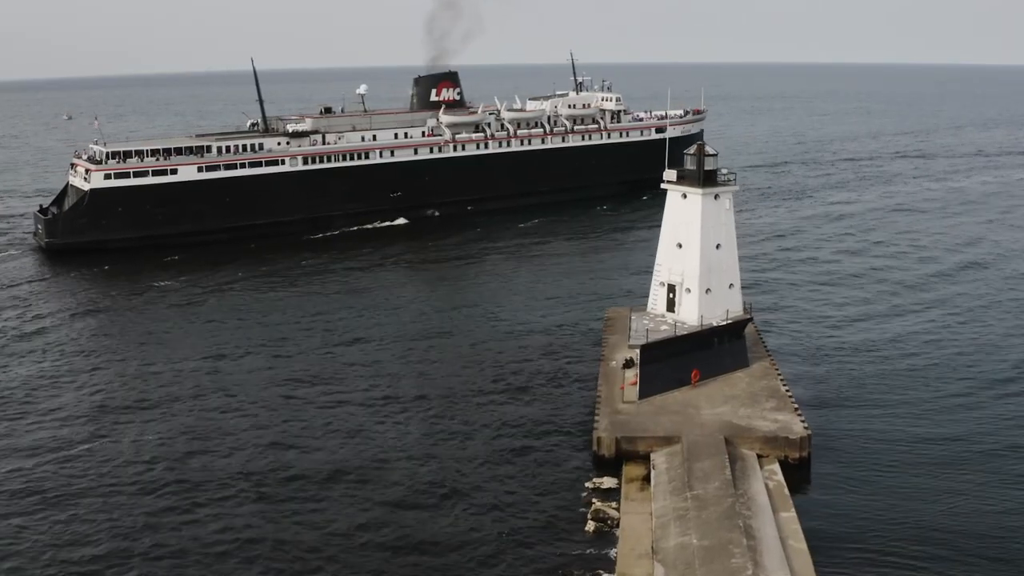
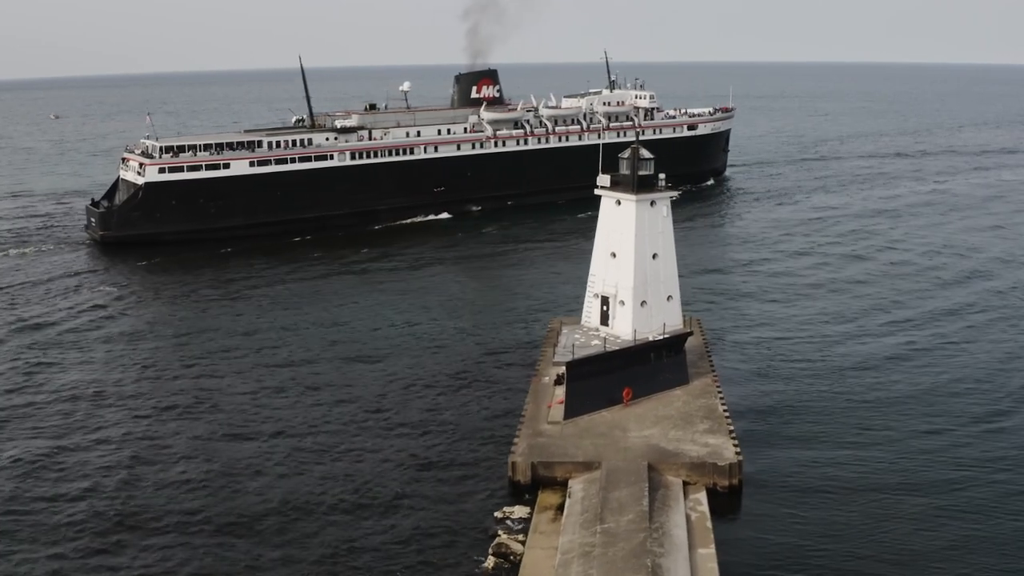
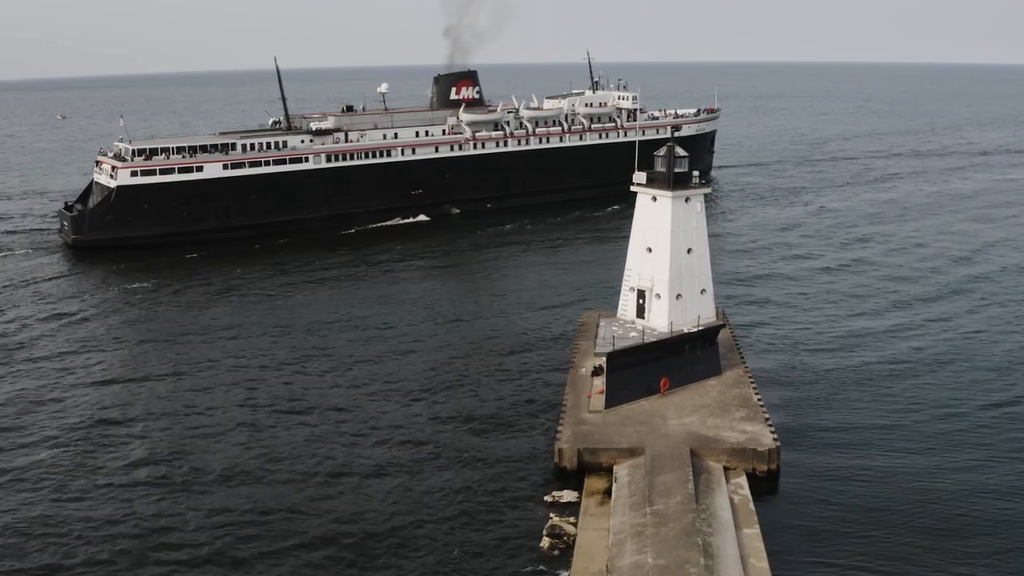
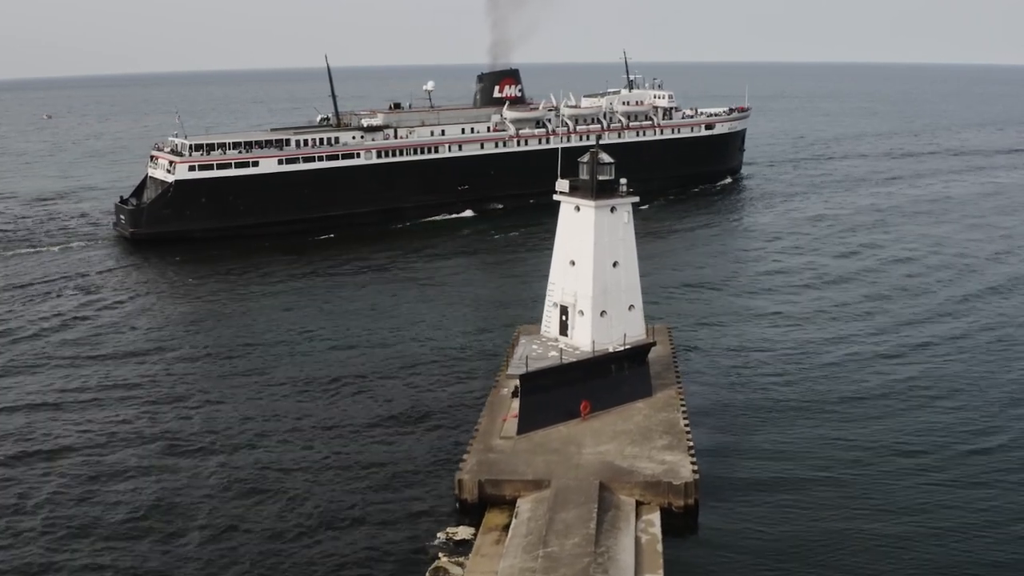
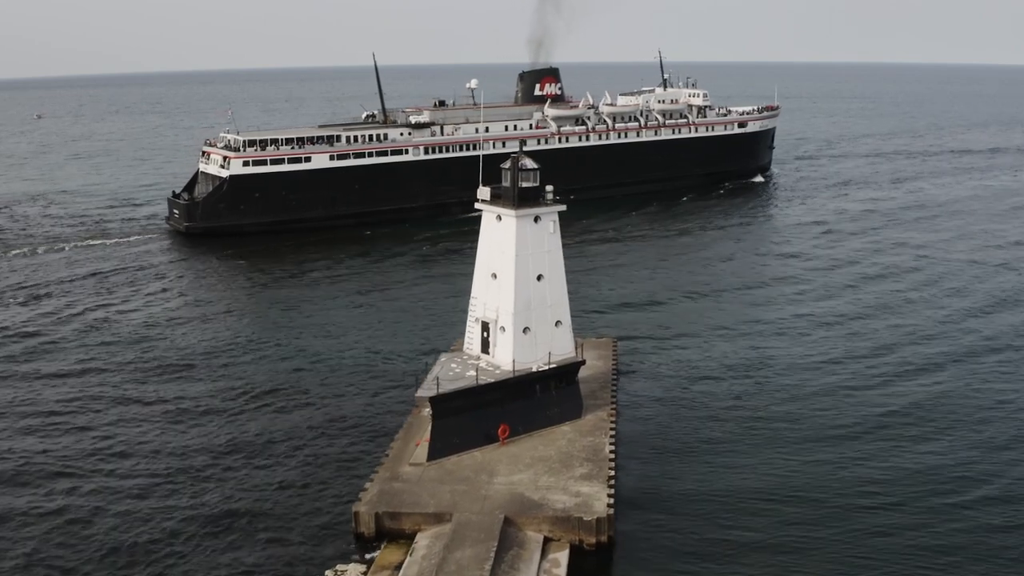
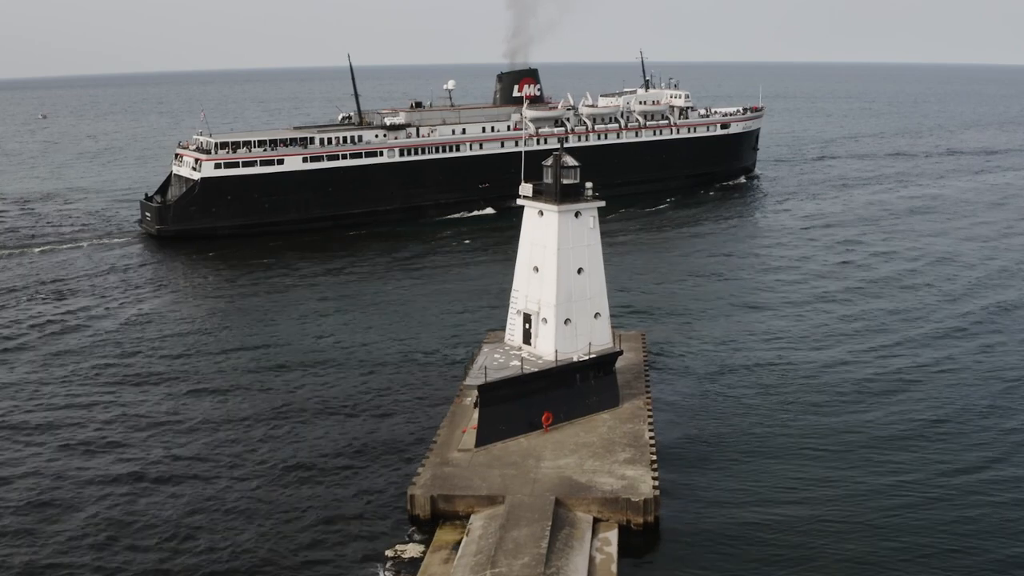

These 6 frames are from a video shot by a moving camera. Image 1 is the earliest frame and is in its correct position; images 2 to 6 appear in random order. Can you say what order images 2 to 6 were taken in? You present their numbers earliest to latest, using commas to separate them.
3, 2, 4, 6, 5
